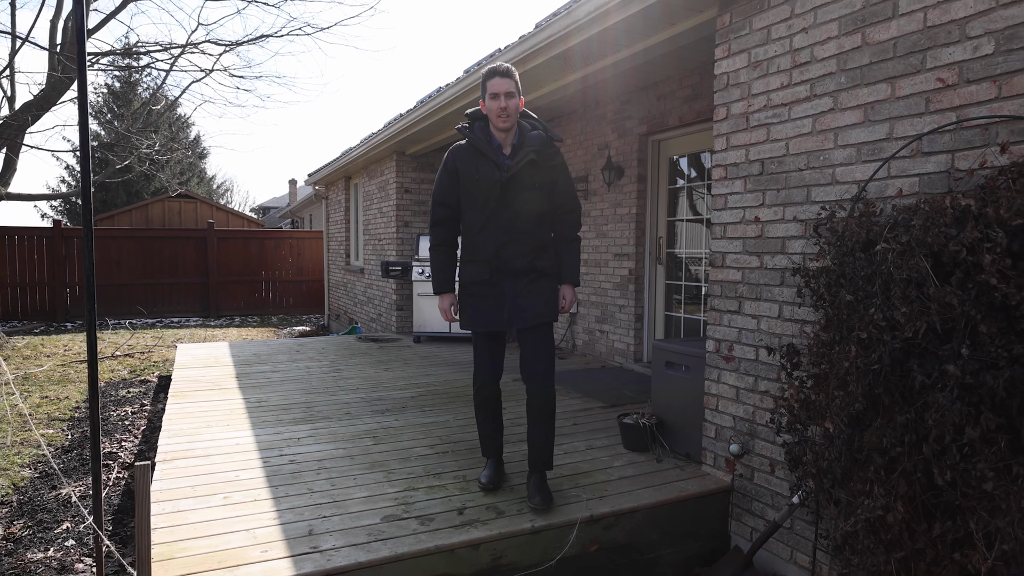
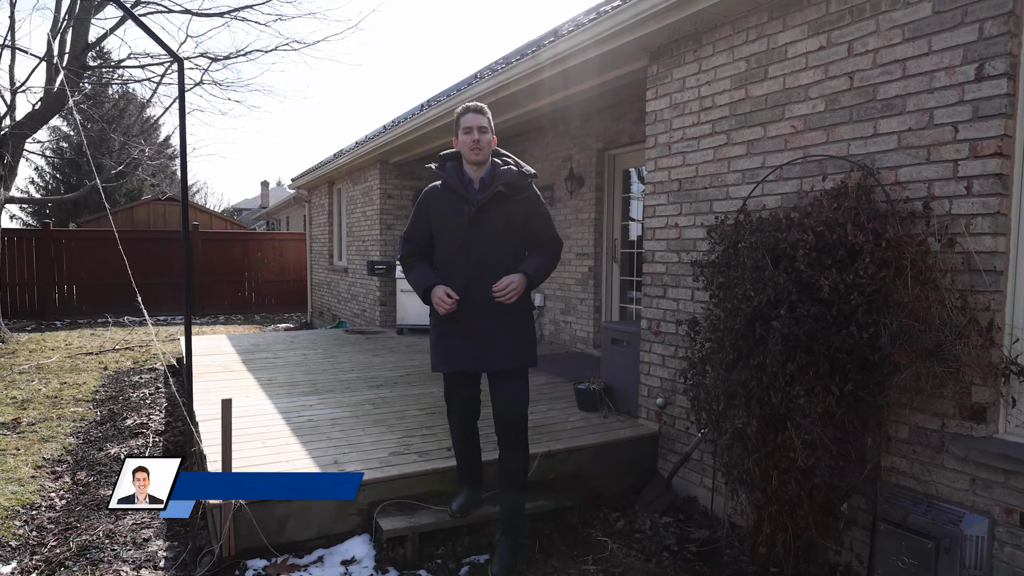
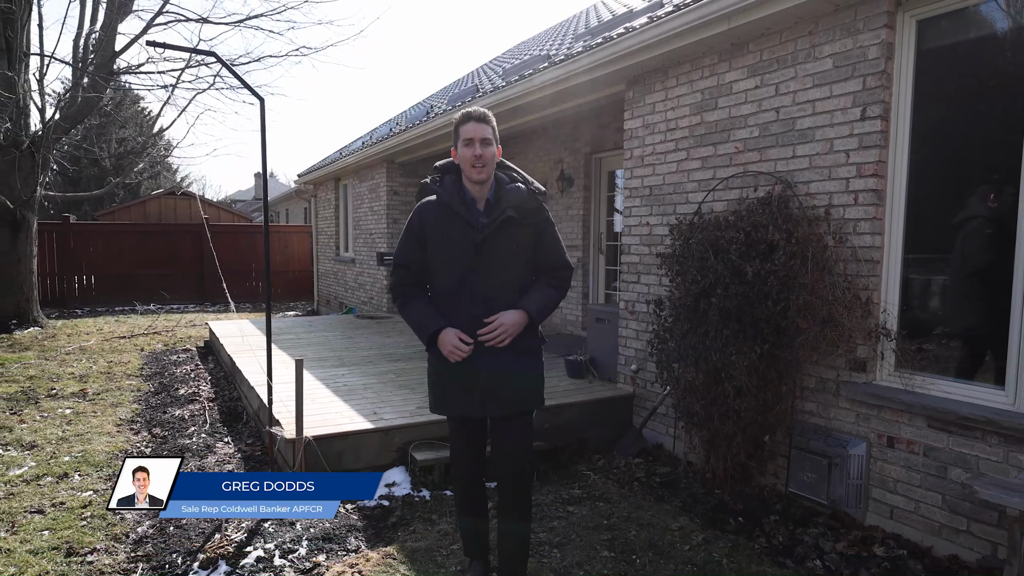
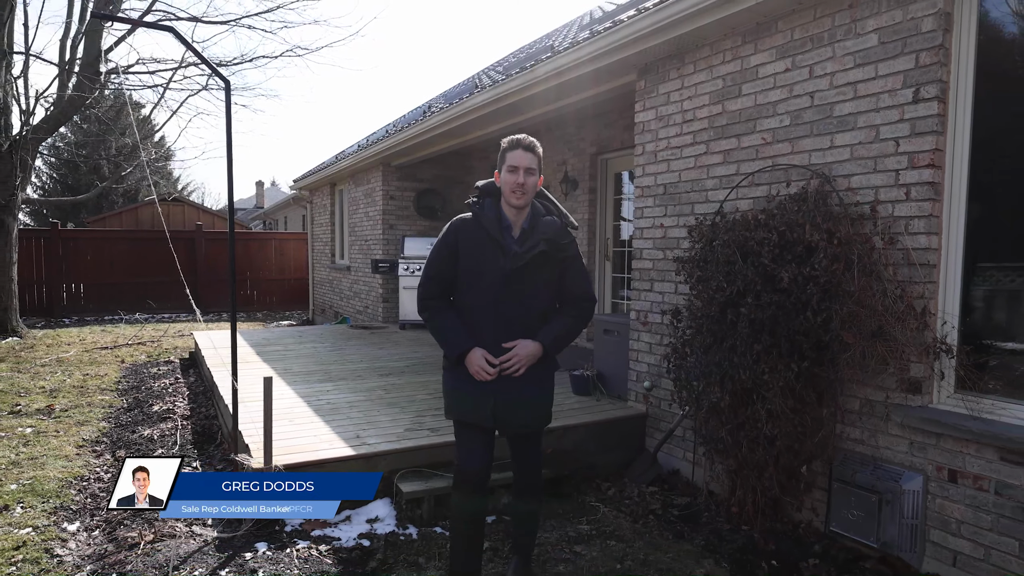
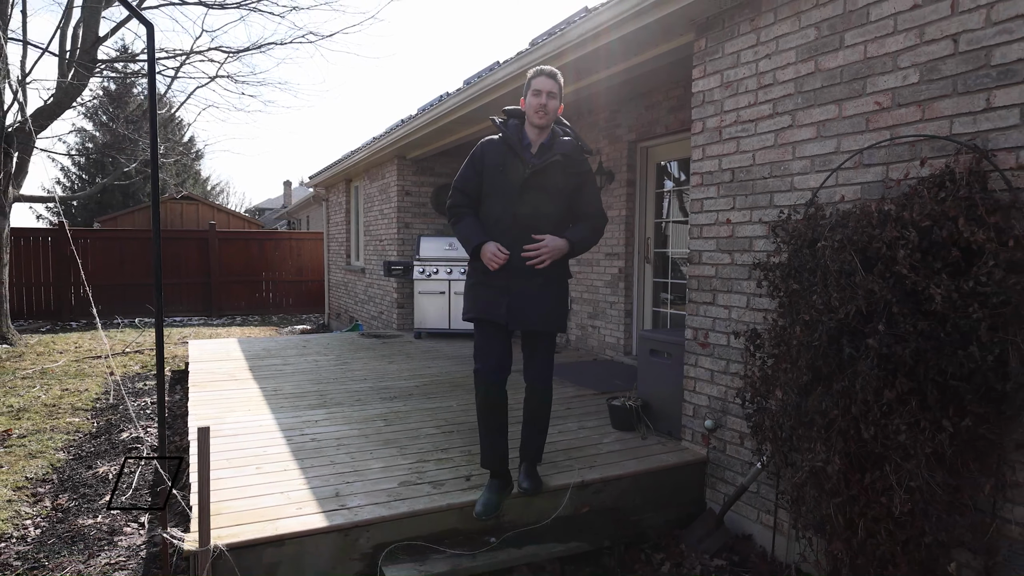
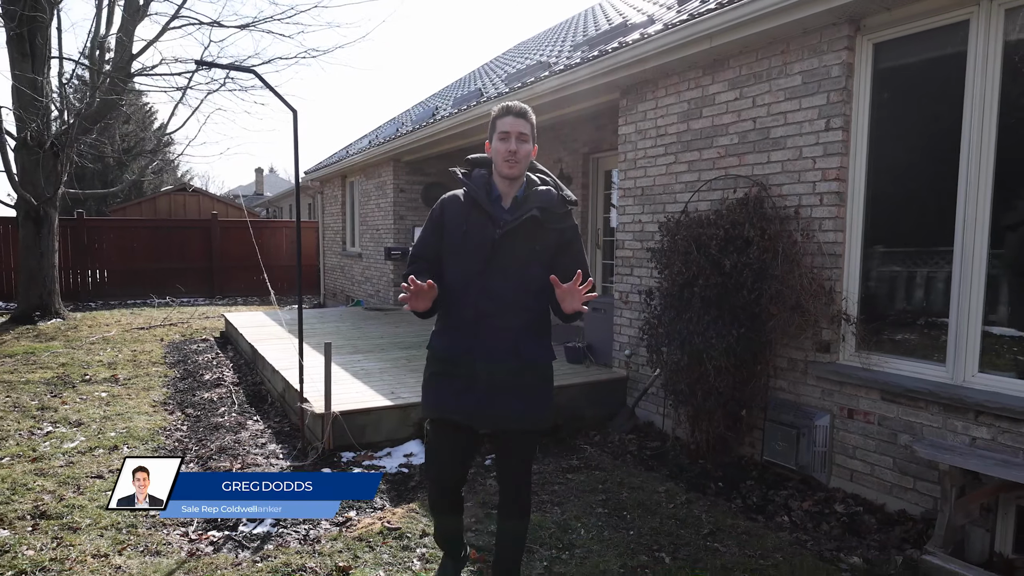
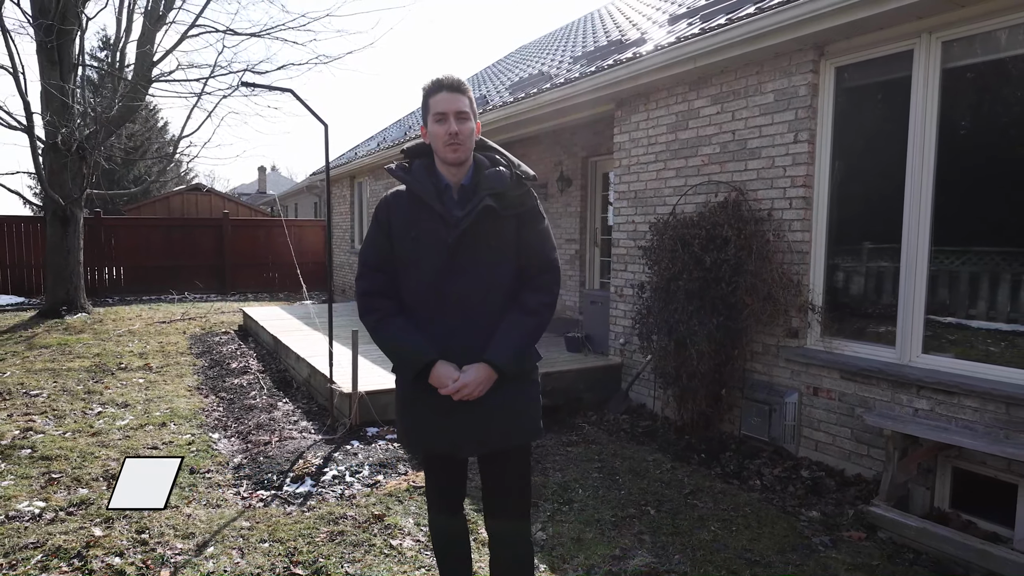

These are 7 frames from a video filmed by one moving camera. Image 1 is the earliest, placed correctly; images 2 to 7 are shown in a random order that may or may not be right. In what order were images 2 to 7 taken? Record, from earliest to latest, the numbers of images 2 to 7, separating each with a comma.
5, 2, 4, 3, 6, 7
